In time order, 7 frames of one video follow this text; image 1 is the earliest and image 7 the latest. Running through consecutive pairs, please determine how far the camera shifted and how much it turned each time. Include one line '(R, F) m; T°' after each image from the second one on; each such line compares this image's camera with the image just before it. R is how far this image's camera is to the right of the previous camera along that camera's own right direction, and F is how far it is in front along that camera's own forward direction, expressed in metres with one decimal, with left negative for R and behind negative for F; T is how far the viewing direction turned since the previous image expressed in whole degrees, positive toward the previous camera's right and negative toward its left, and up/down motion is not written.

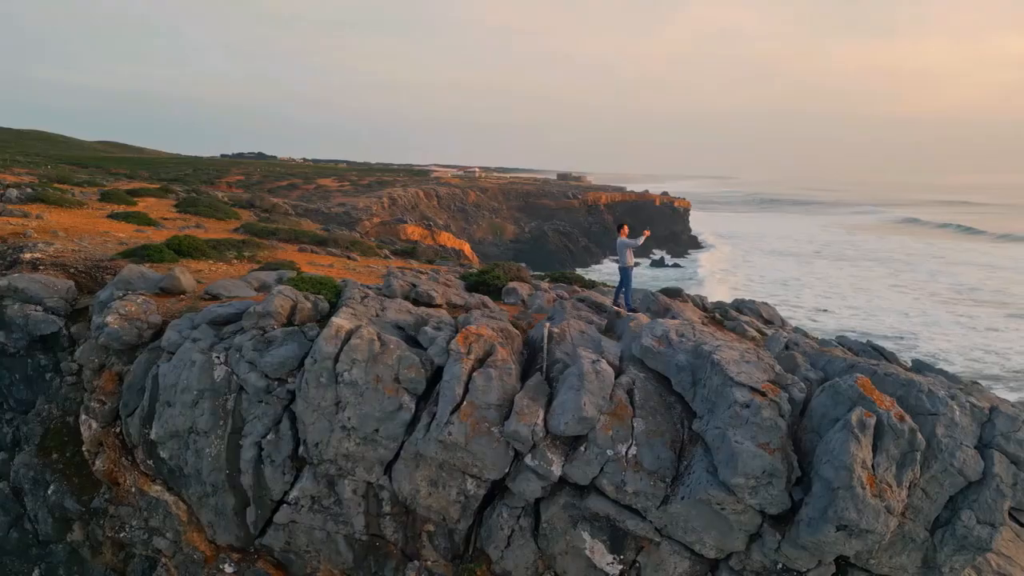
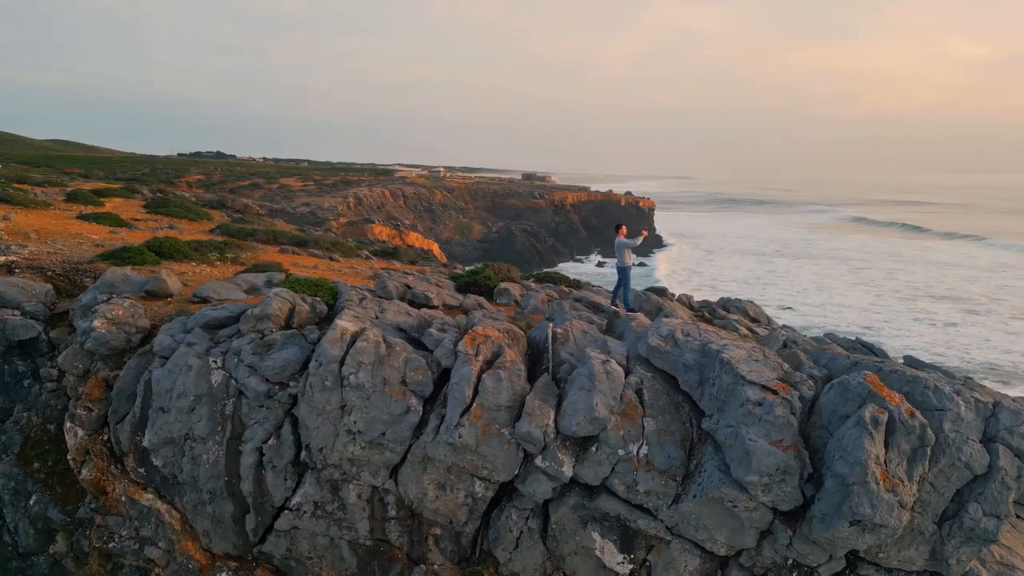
(-0.5, +0.1) m; +2°
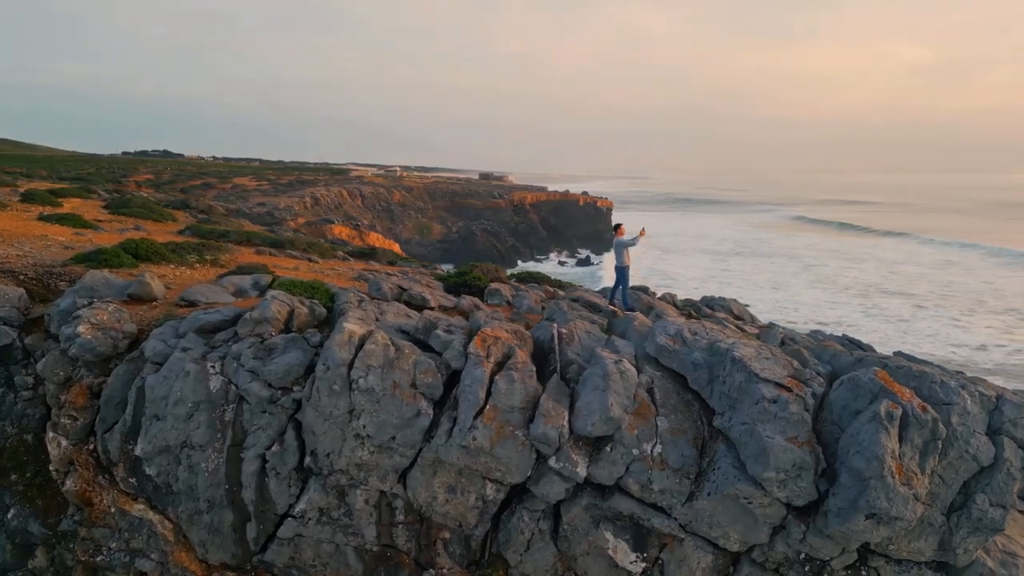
(-0.6, +0.1) m; +3°
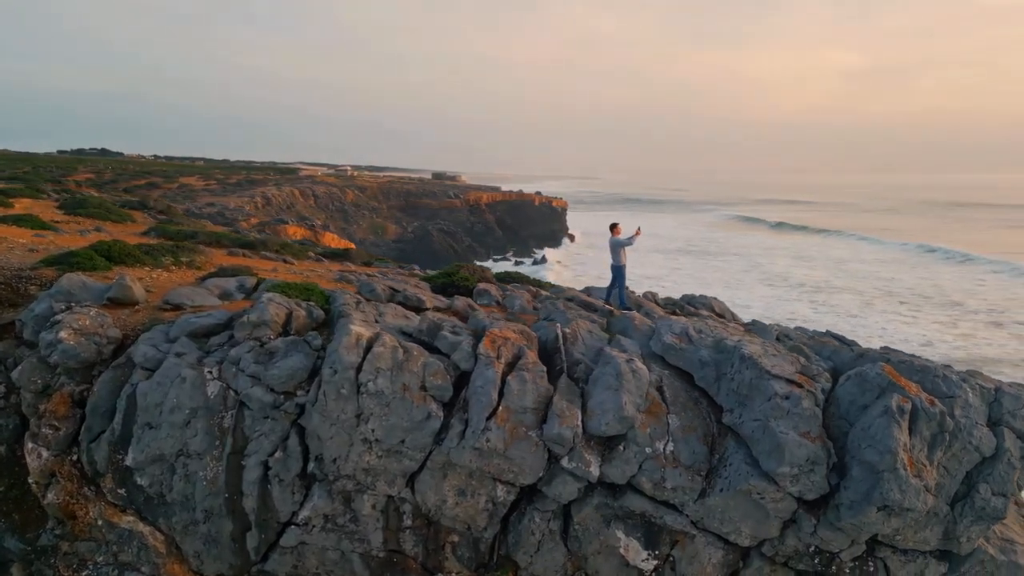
(-0.6, +0.1) m; +3°
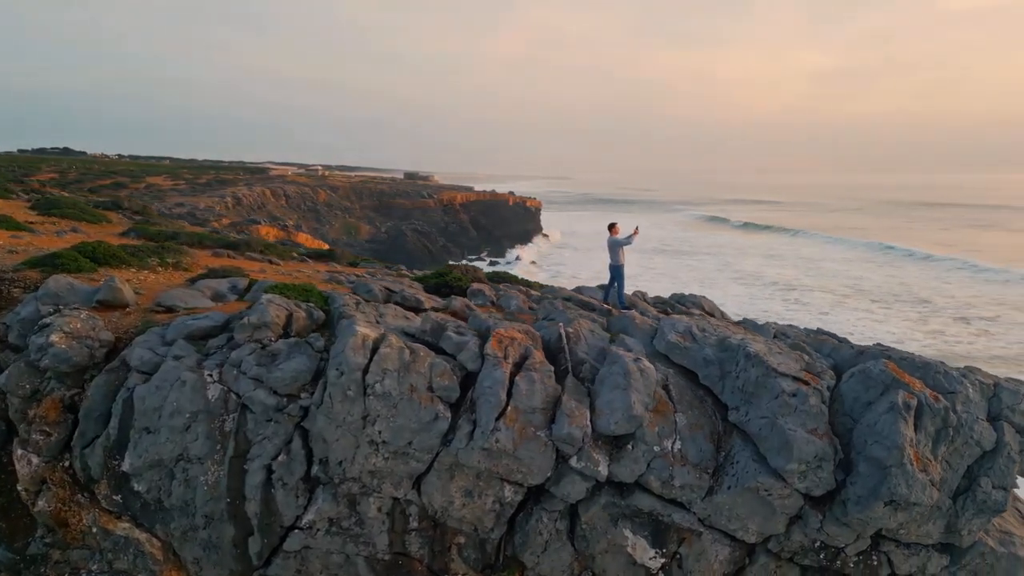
(-0.4, 0.0) m; +2°
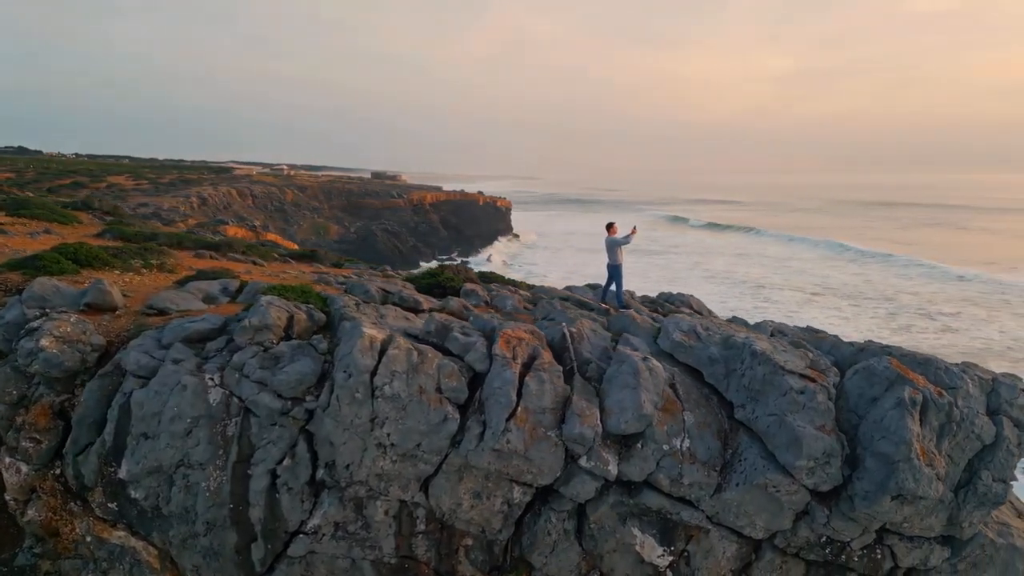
(-0.4, 0.0) m; +2°
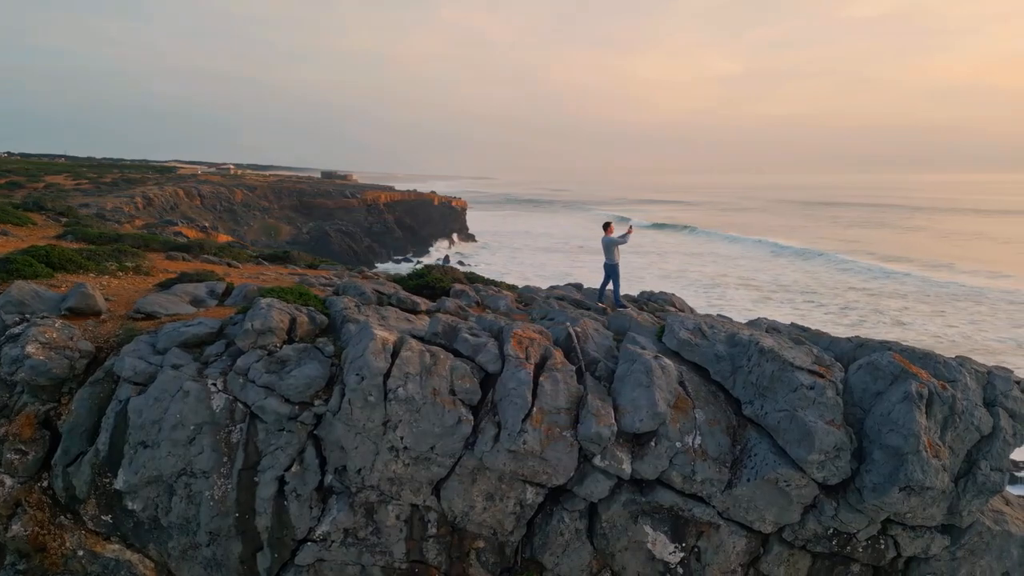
(-0.6, 0.0) m; +3°
